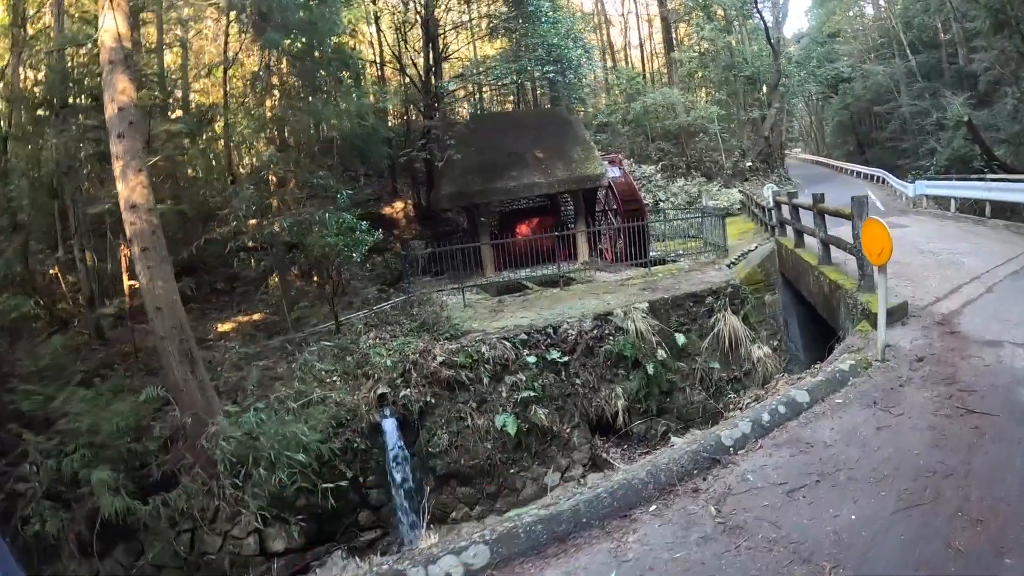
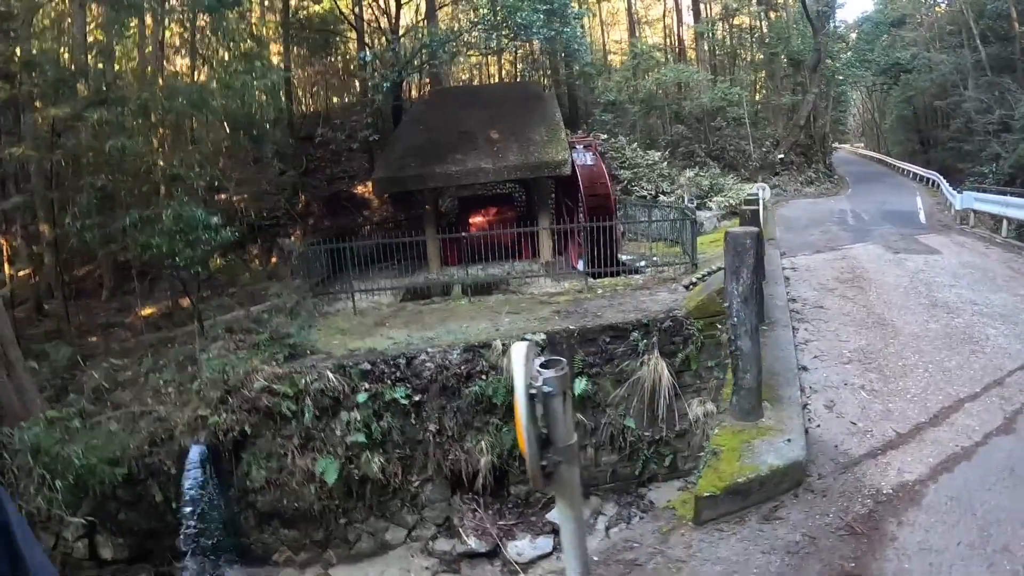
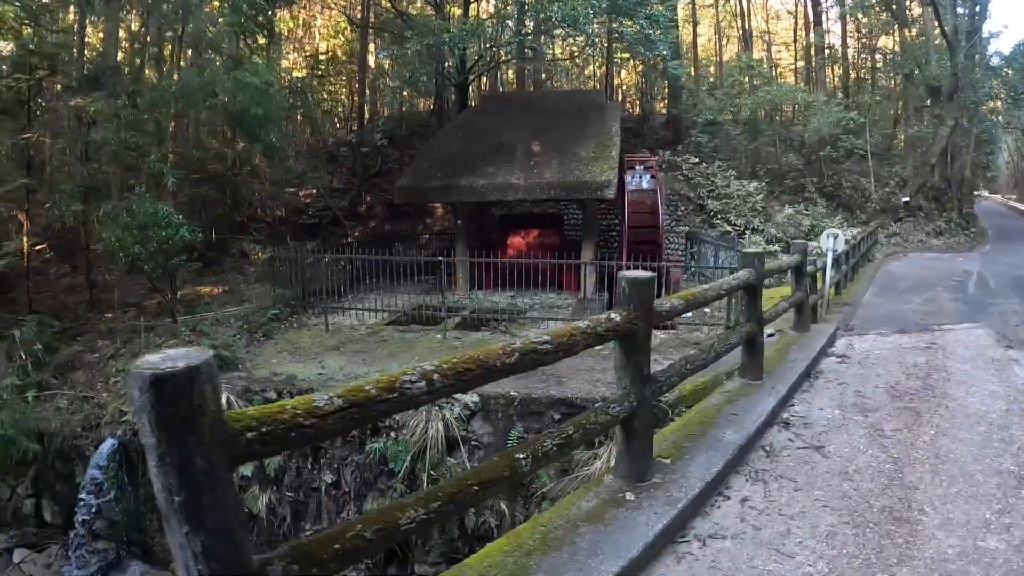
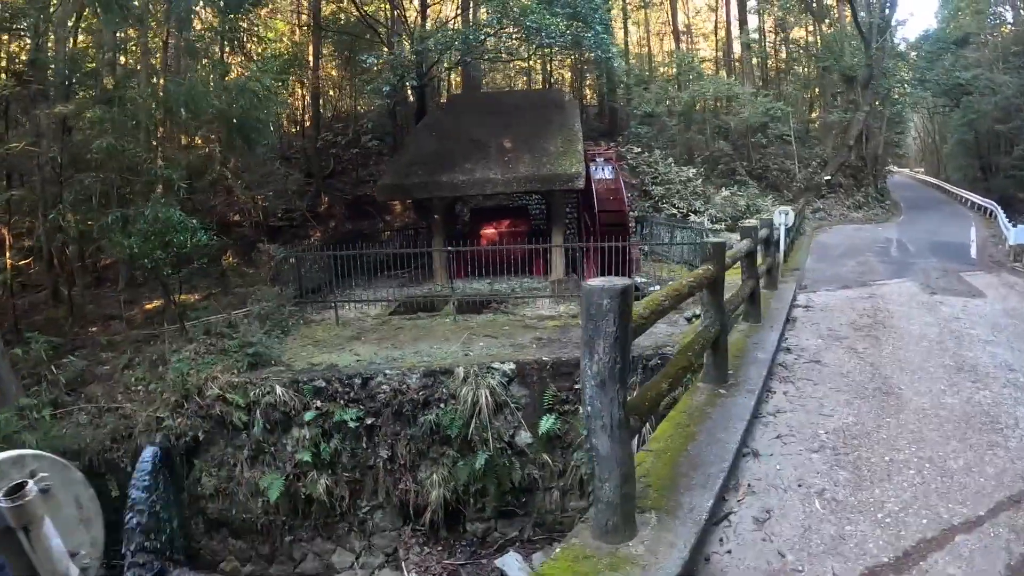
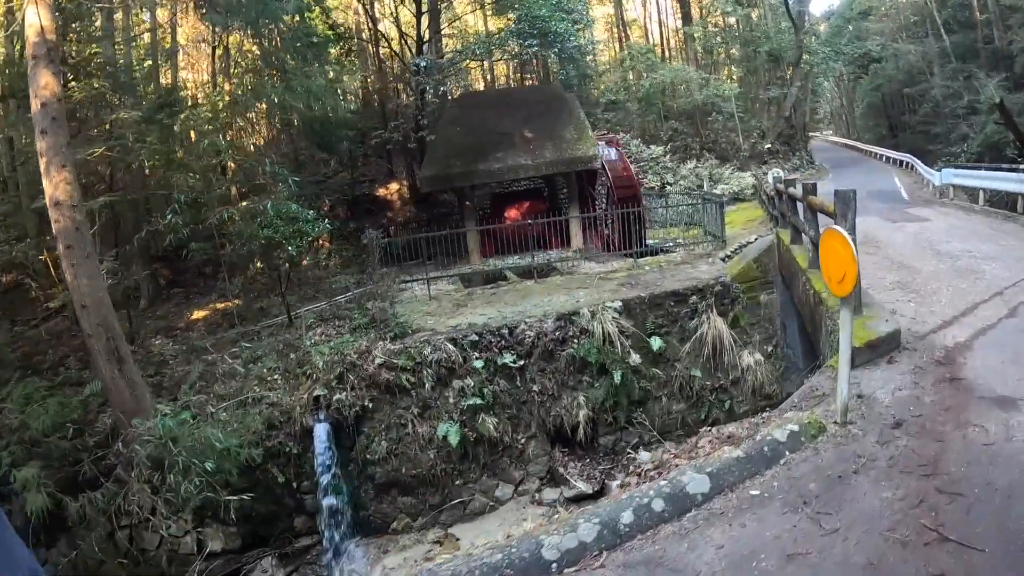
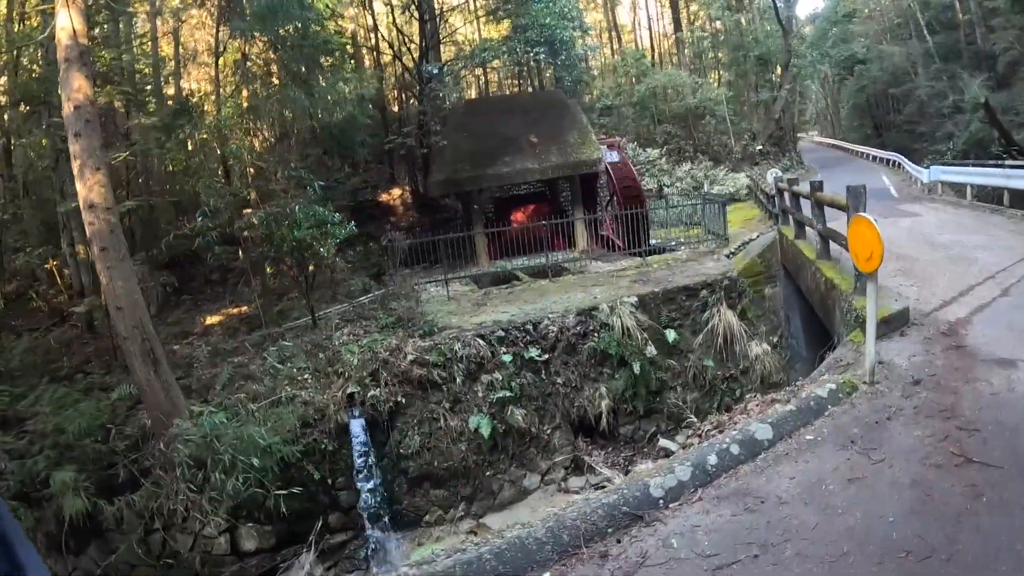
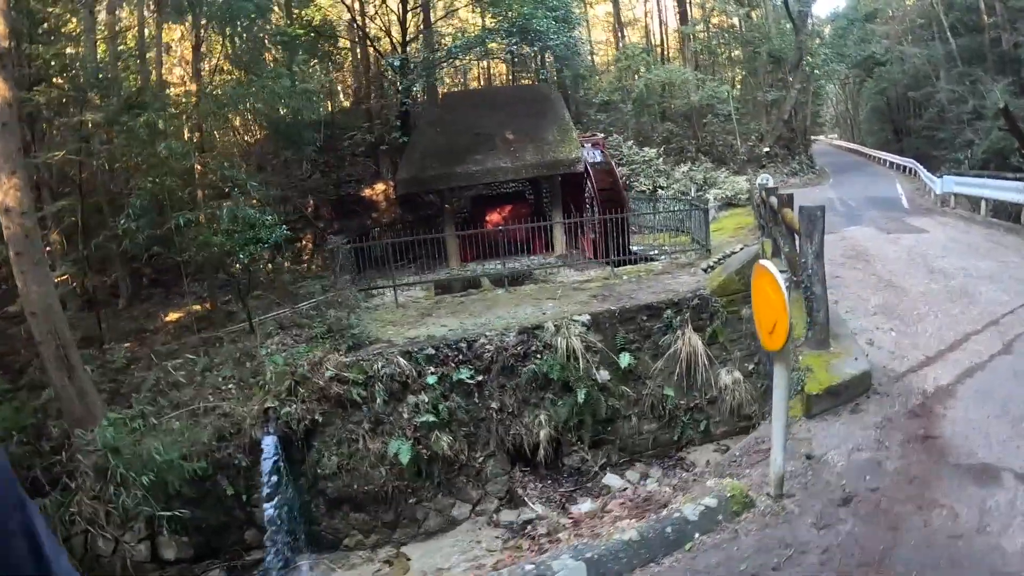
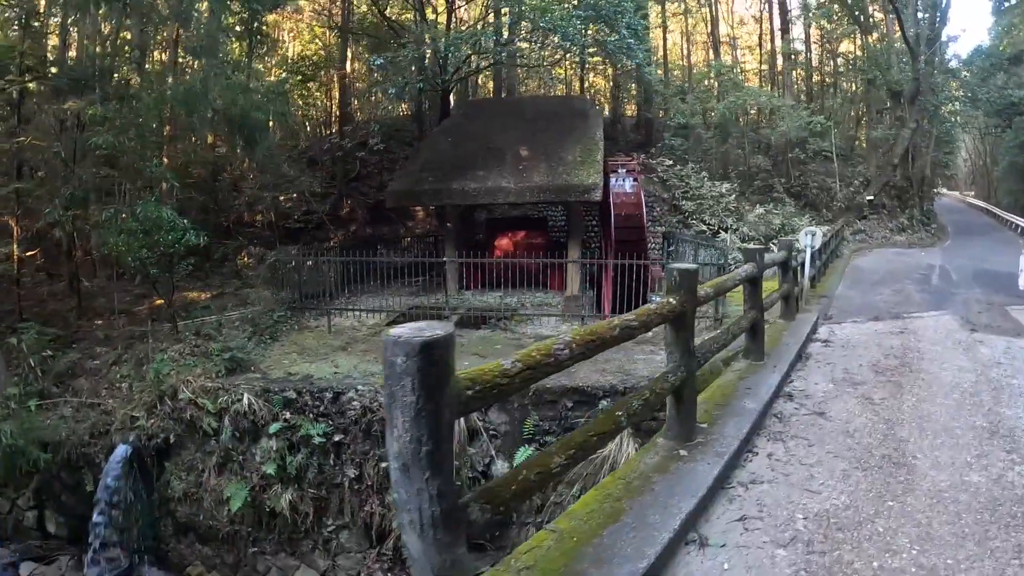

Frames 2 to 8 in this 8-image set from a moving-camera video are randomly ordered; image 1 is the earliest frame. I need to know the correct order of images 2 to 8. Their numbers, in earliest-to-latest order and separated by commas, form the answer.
6, 5, 7, 2, 4, 8, 3
